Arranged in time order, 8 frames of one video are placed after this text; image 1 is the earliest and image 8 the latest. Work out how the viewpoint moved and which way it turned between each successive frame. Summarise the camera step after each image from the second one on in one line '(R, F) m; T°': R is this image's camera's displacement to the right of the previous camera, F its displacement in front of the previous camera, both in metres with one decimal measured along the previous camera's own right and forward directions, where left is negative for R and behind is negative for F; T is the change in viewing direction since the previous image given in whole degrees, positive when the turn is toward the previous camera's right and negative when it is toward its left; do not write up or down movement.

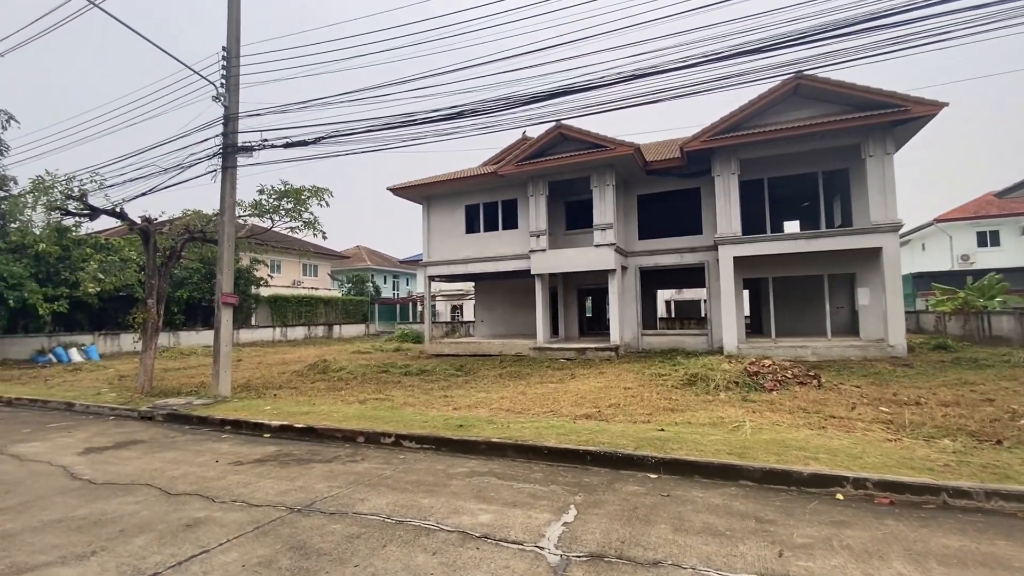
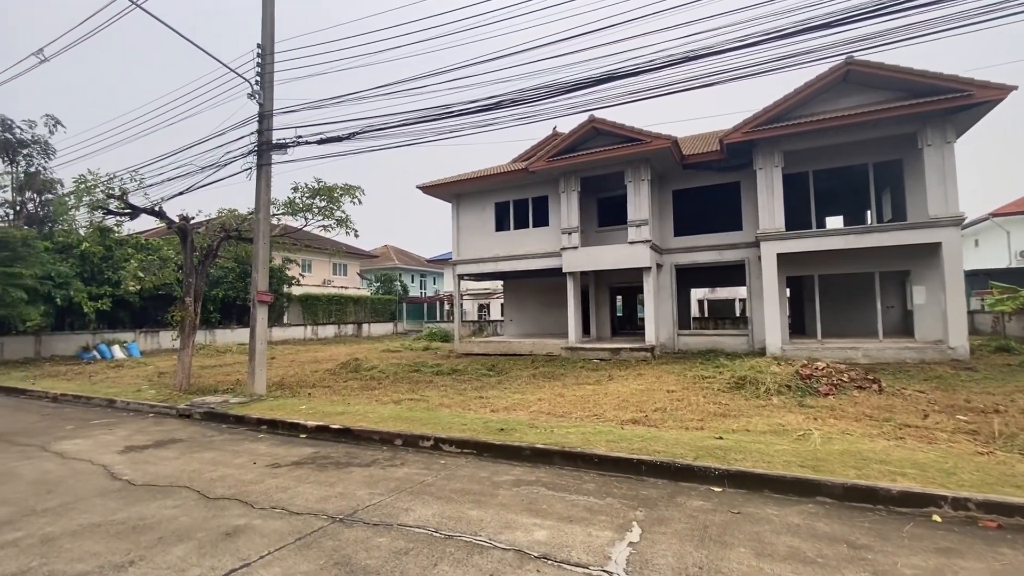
(-0.2, +0.3) m; -3°
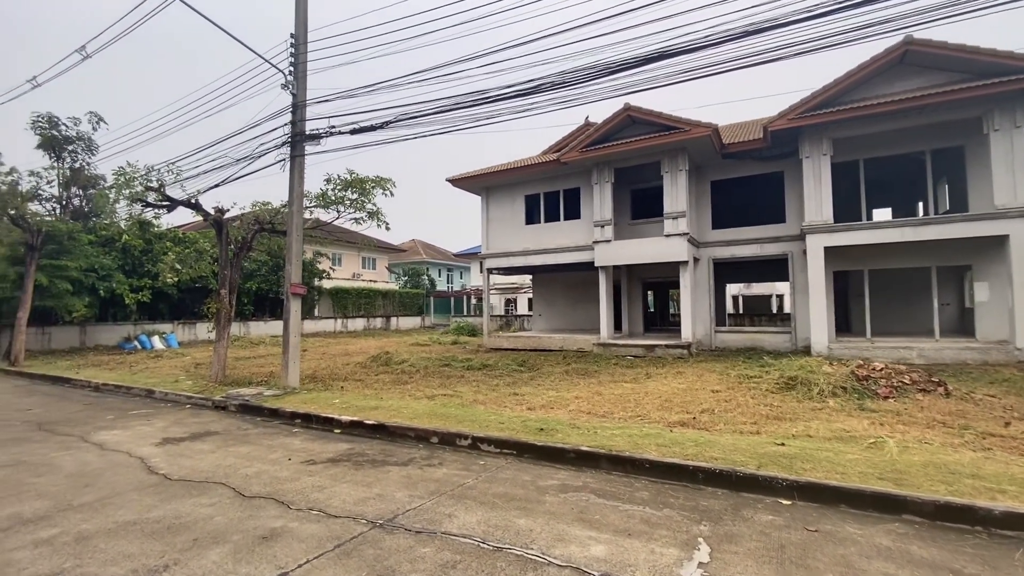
(-0.2, +0.3) m; -3°
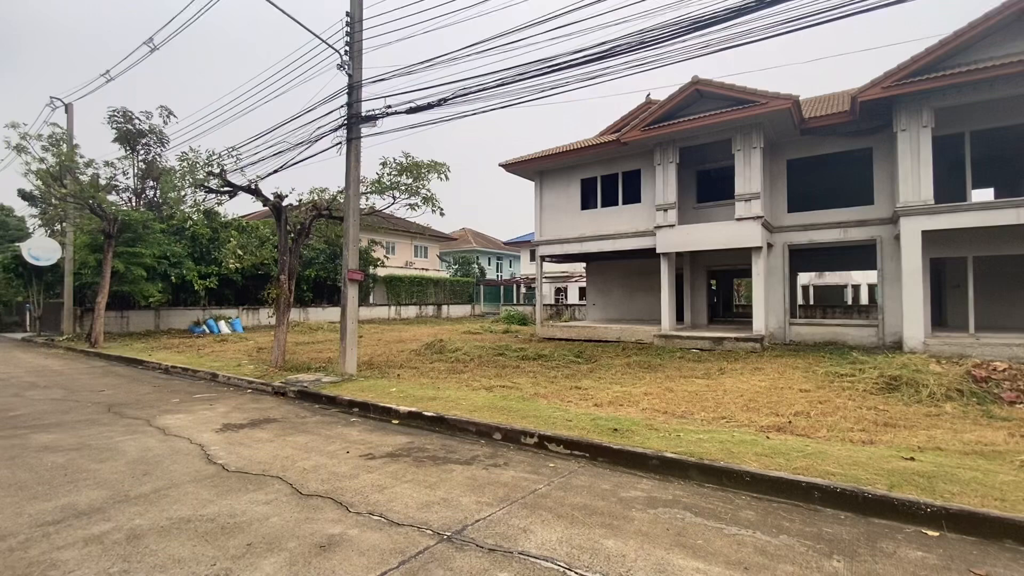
(-0.2, +0.5) m; -6°
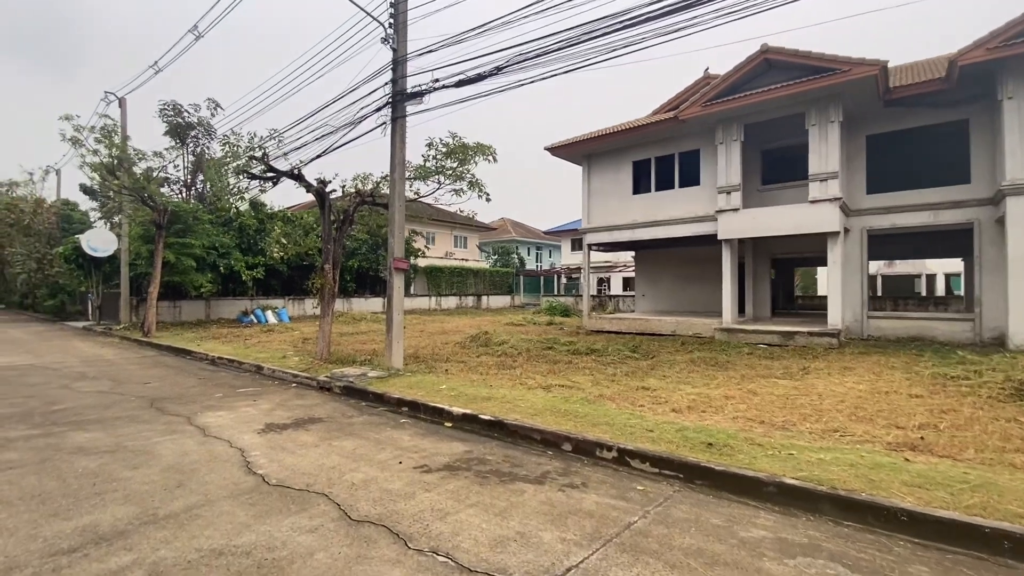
(-0.3, +0.6) m; -4°
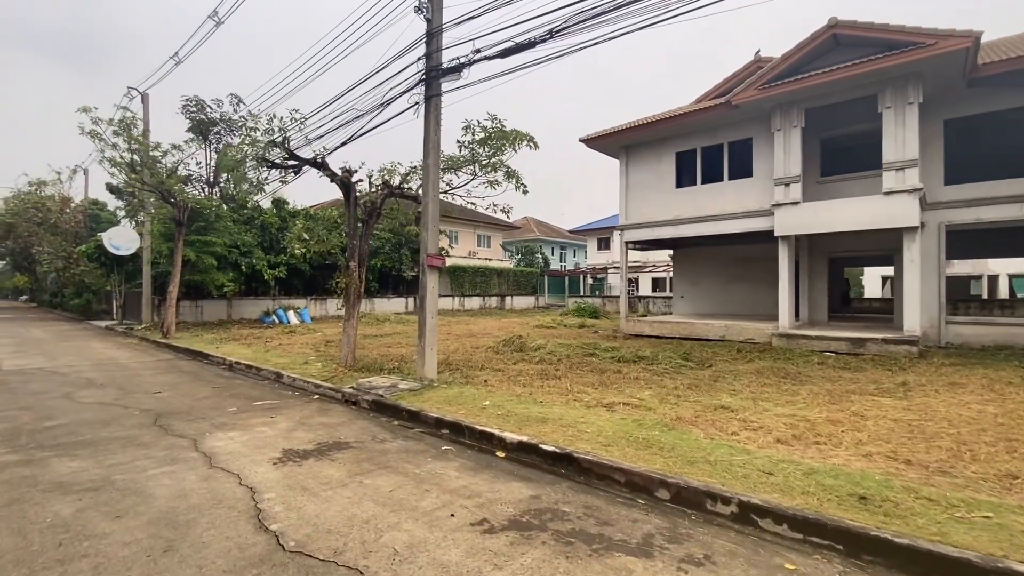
(-0.4, +0.9) m; -2°
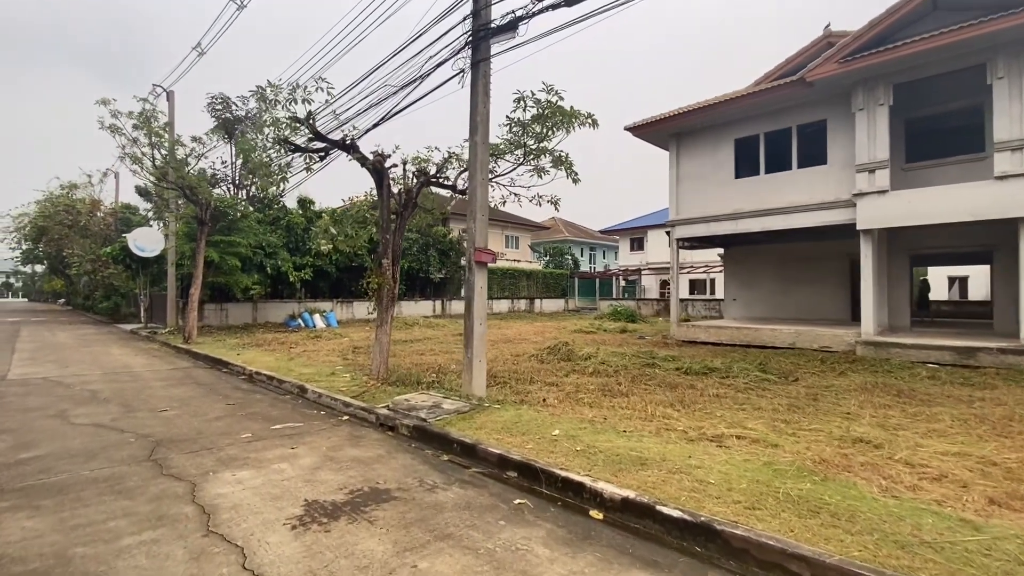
(-0.5, +1.1) m; -3°
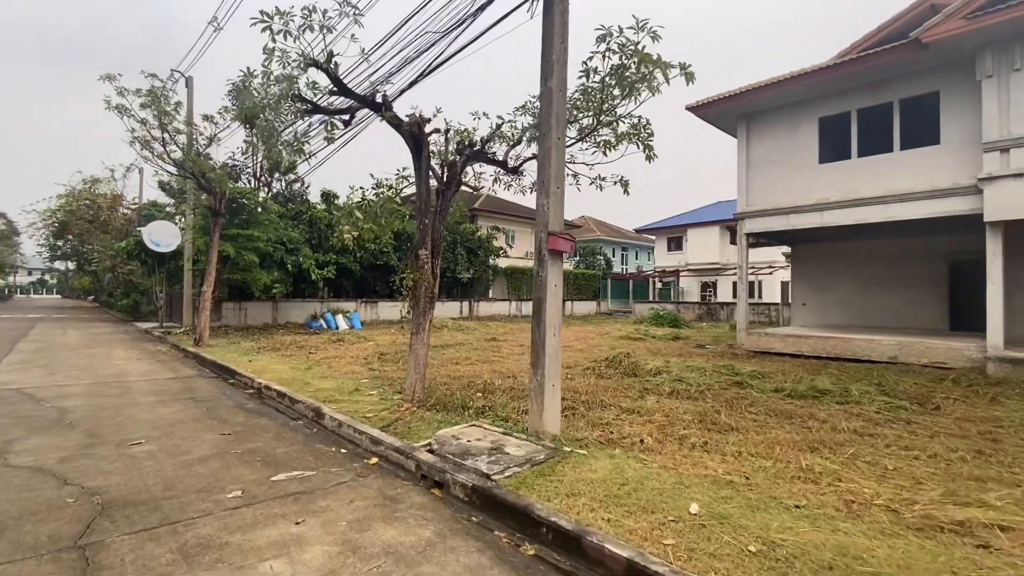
(-0.6, +1.5) m; -2°
